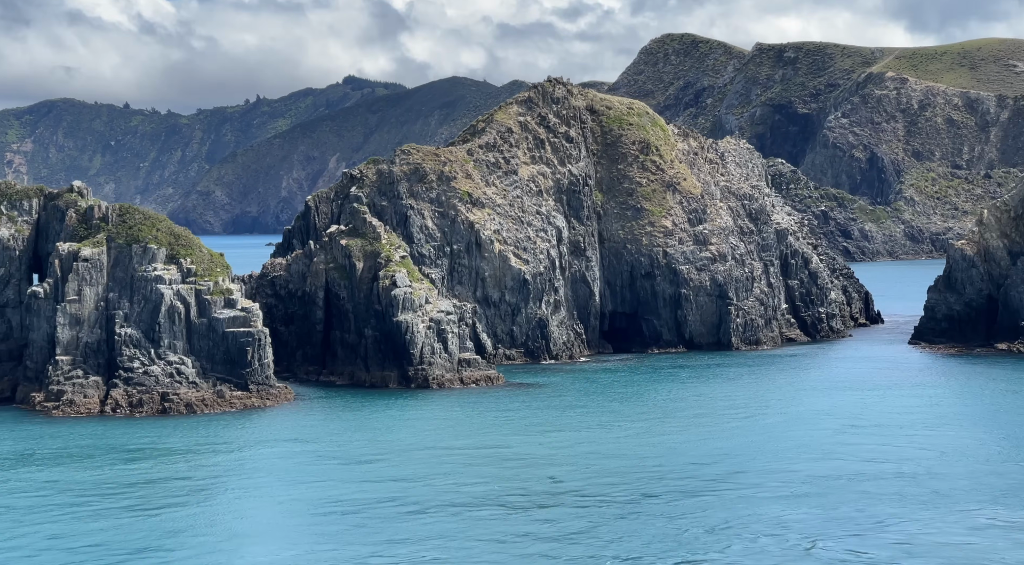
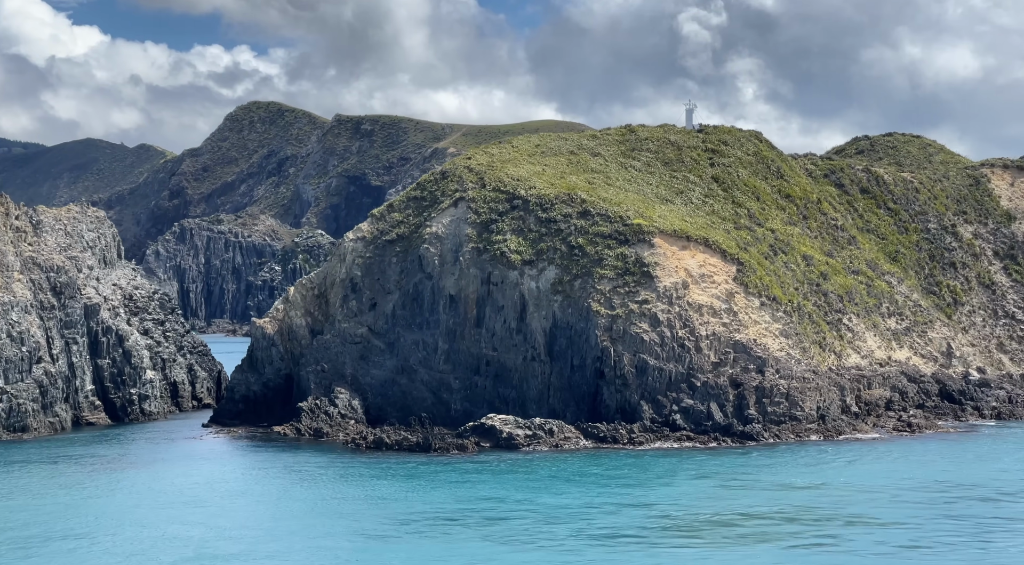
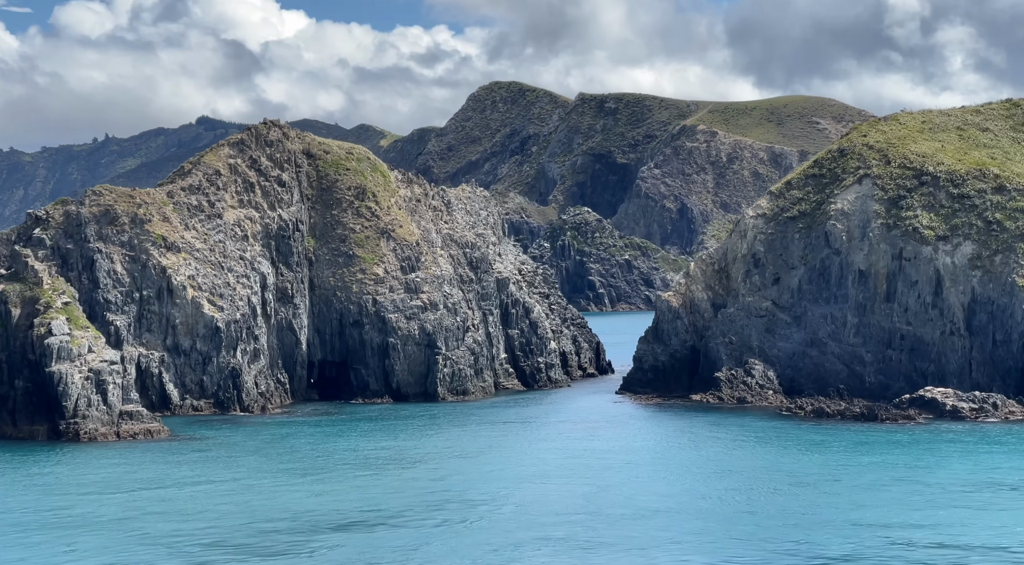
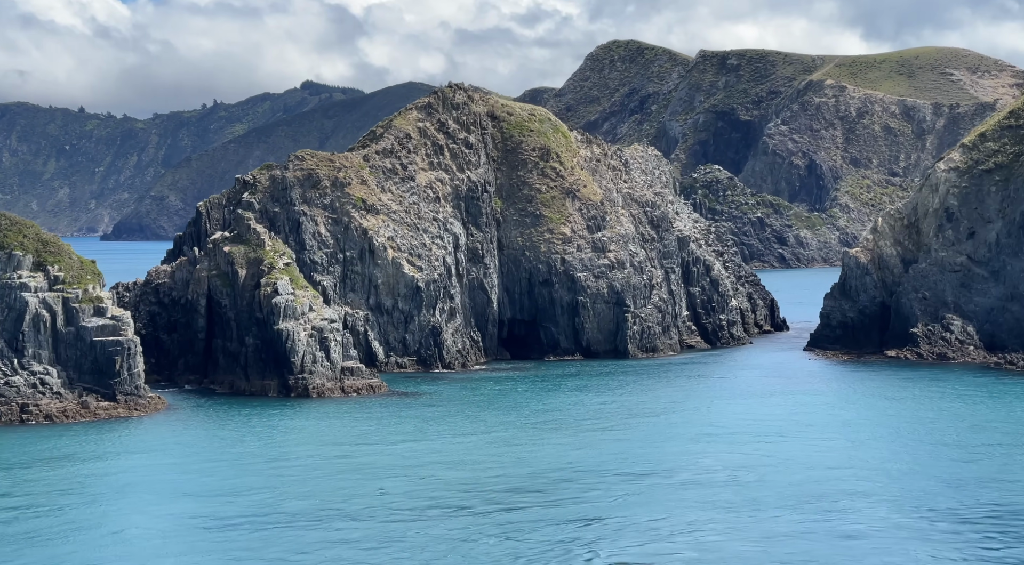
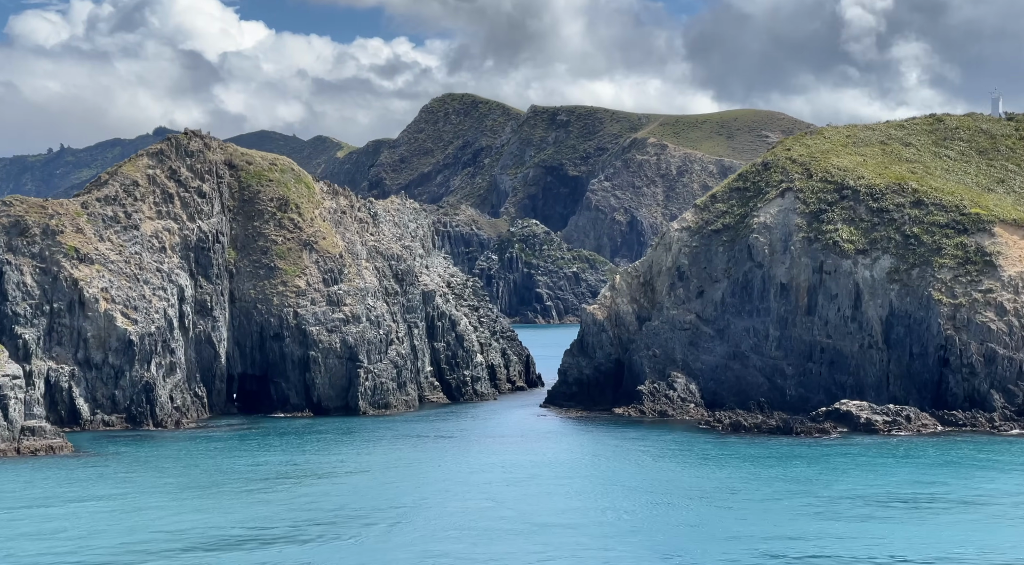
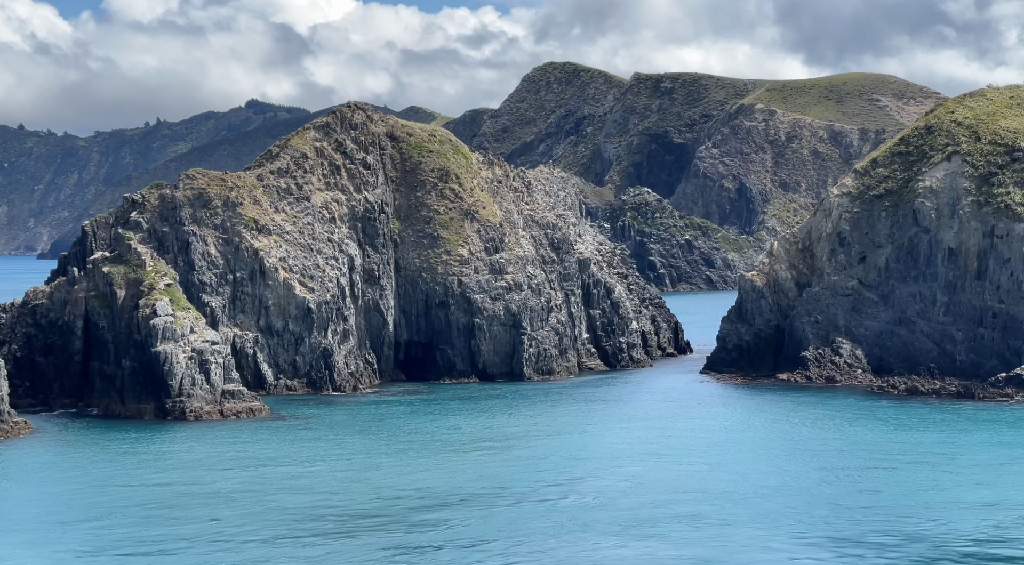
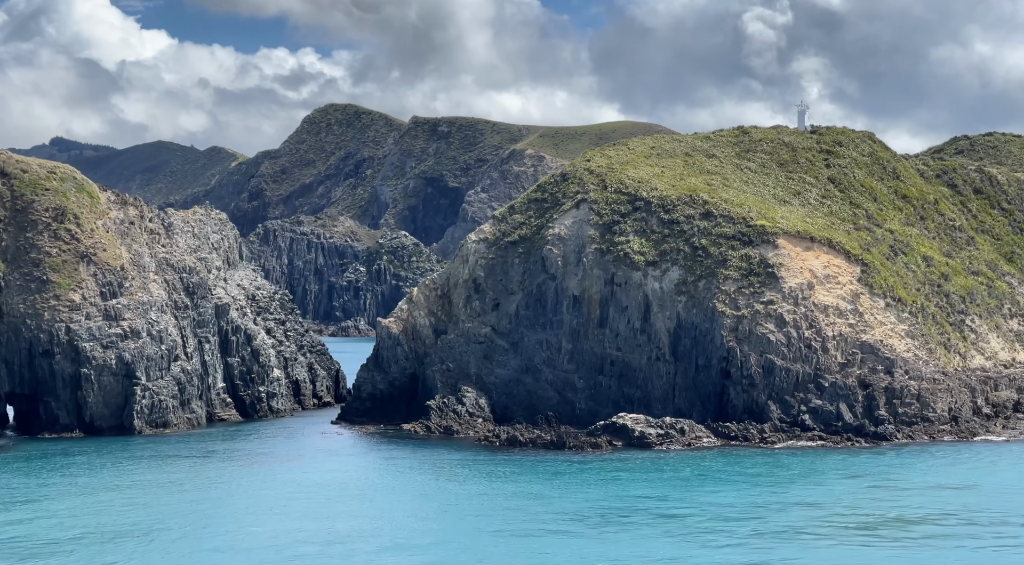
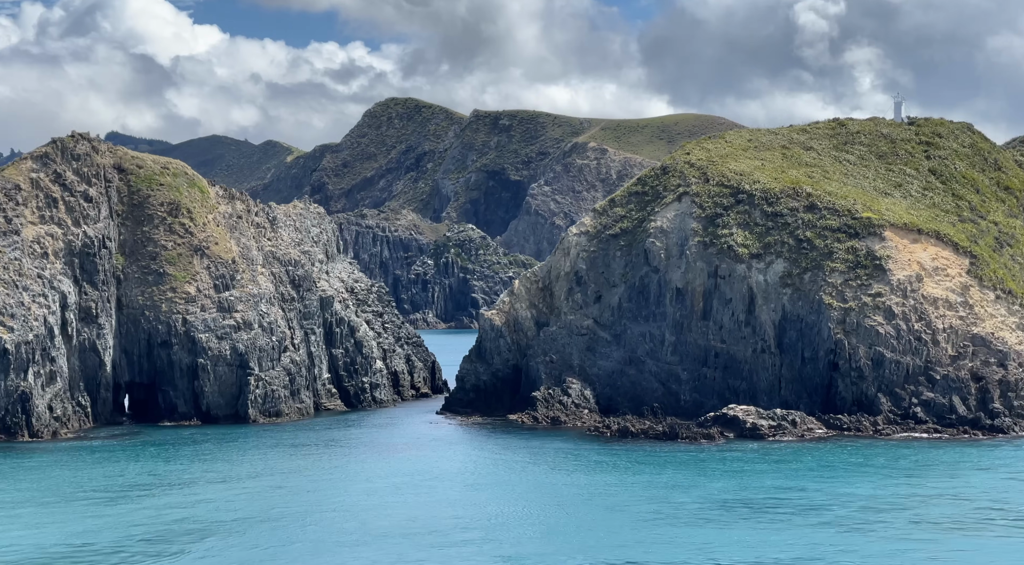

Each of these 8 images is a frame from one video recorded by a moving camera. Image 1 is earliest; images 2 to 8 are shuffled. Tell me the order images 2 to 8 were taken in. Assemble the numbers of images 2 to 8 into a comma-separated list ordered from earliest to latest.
4, 6, 3, 5, 8, 7, 2
